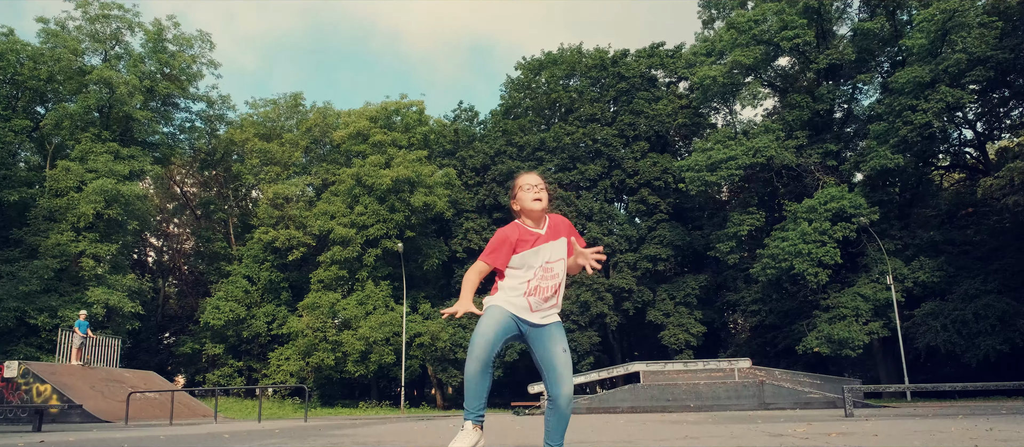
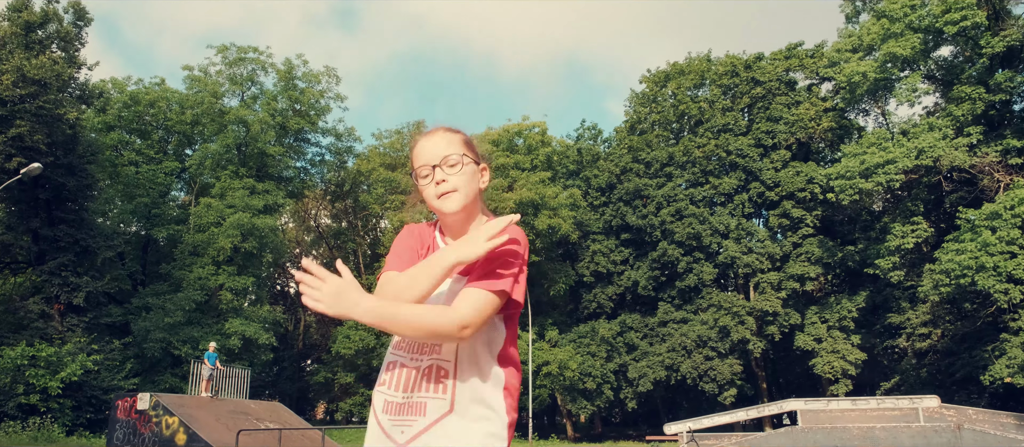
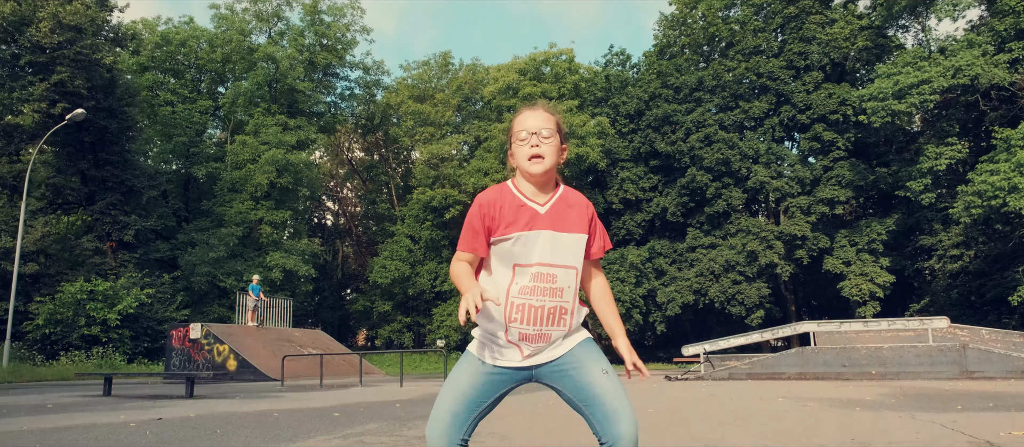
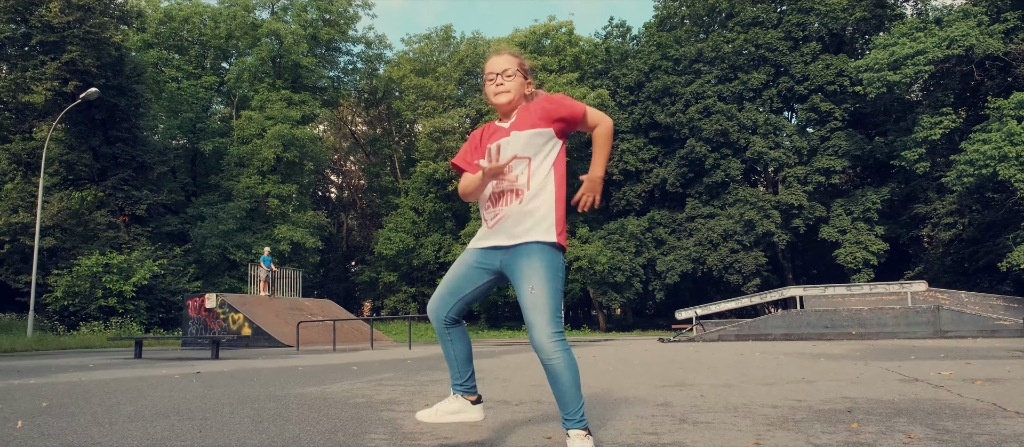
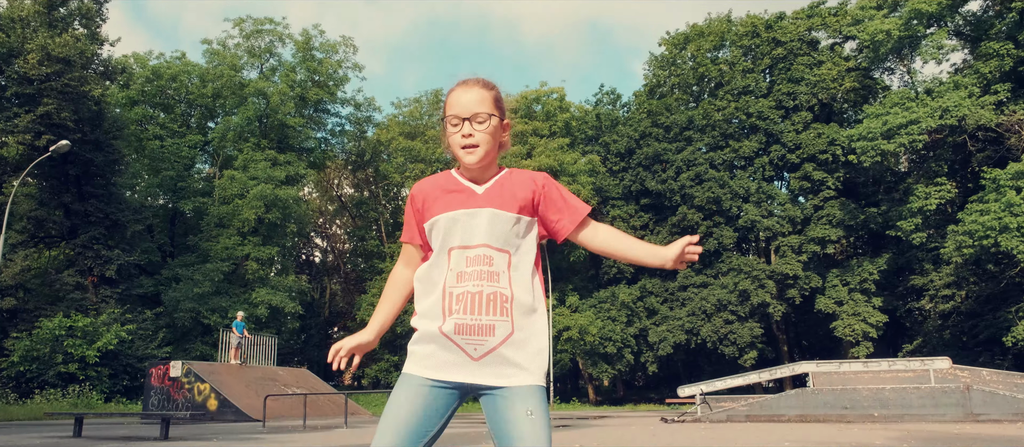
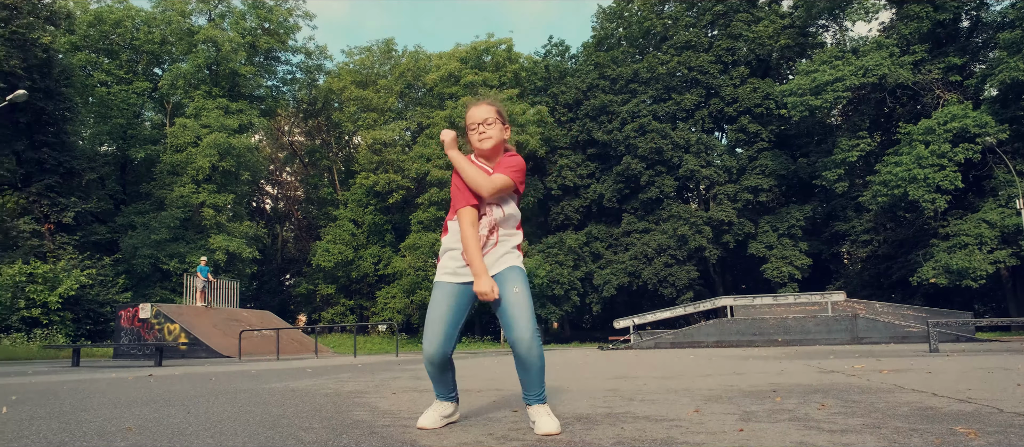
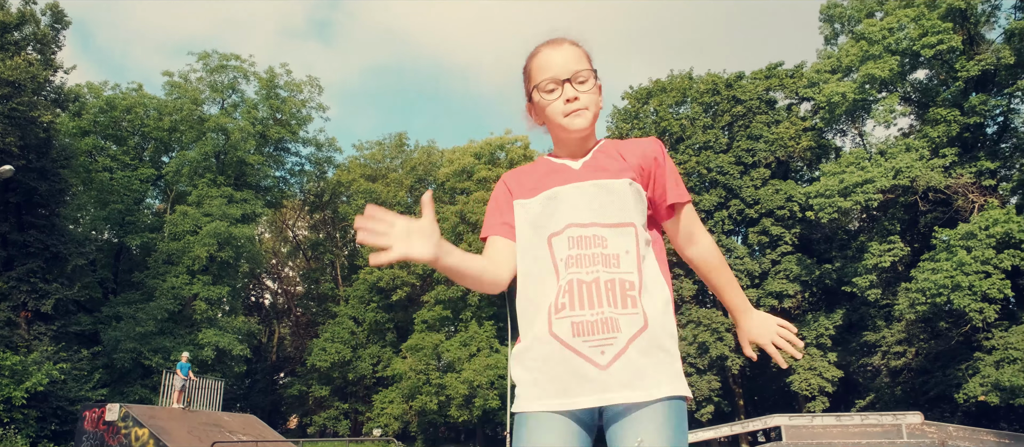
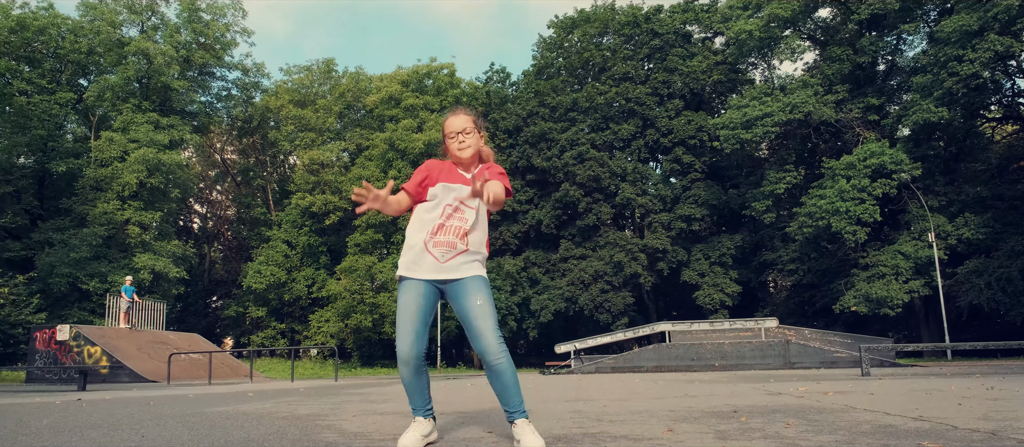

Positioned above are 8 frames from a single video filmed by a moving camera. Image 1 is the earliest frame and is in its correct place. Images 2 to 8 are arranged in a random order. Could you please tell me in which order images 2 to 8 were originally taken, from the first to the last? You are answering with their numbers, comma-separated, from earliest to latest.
8, 6, 4, 3, 5, 2, 7
